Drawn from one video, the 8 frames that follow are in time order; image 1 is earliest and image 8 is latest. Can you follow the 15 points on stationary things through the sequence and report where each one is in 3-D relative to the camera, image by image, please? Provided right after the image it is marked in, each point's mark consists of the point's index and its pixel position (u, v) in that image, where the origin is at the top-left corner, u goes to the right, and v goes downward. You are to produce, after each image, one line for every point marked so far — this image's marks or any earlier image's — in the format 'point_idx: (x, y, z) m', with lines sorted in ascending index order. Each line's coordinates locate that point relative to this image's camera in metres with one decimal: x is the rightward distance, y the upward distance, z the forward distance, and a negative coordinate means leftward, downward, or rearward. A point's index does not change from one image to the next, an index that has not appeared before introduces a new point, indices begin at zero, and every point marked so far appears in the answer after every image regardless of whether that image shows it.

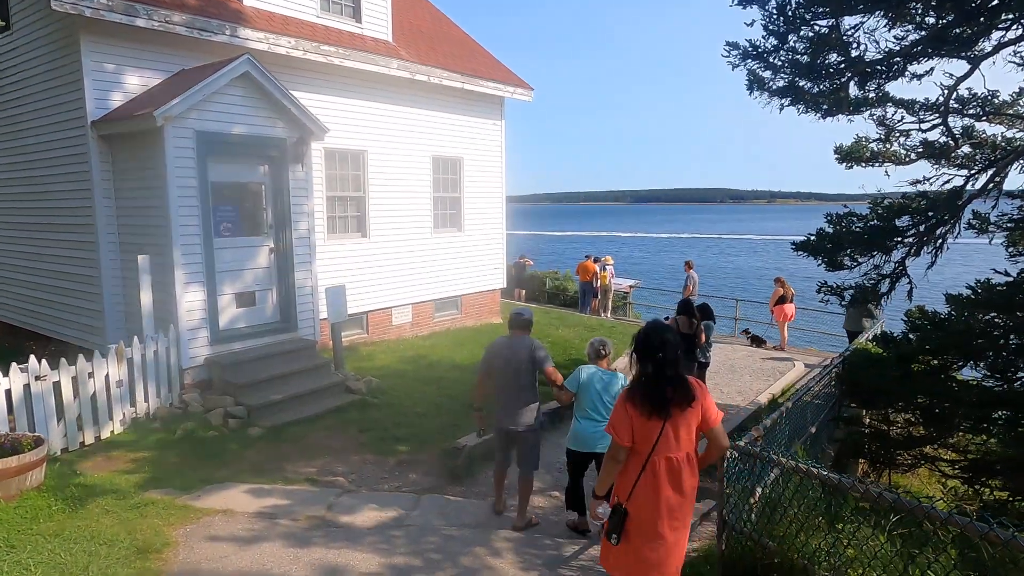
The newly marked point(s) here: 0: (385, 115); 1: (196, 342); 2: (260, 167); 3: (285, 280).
0: (-2.2, +2.9, +11.3) m
1: (-3.7, -0.6, +7.7) m
2: (-3.2, +1.5, +8.3) m
3: (-2.9, +0.1, +8.6) m
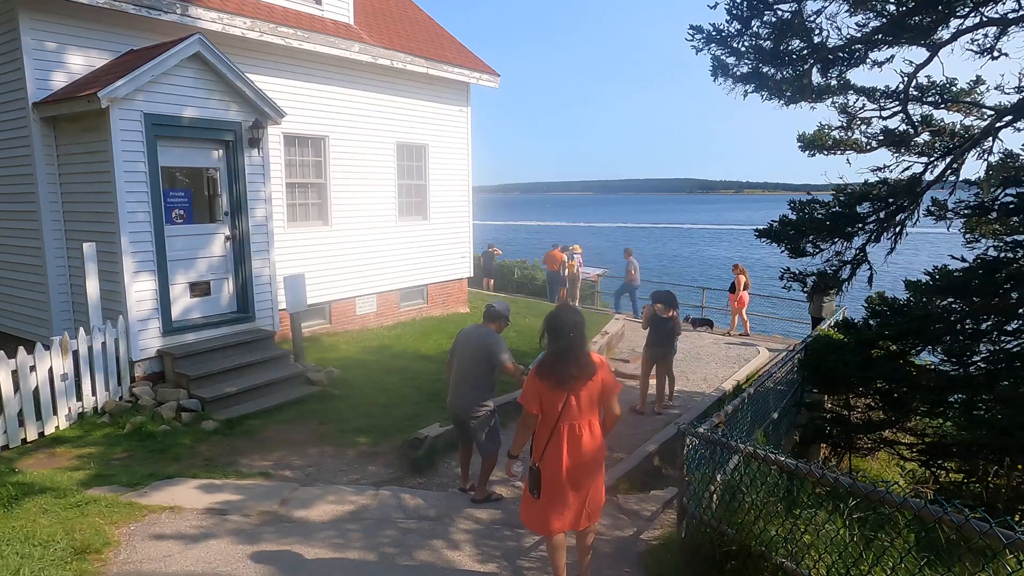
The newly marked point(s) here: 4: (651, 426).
0: (-2.7, +3.1, +11.0) m
1: (-4.1, -0.5, +7.4) m
2: (-3.6, +1.6, +8.0) m
3: (-3.4, +0.3, +8.4) m
4: (+1.7, -1.6, +7.9) m
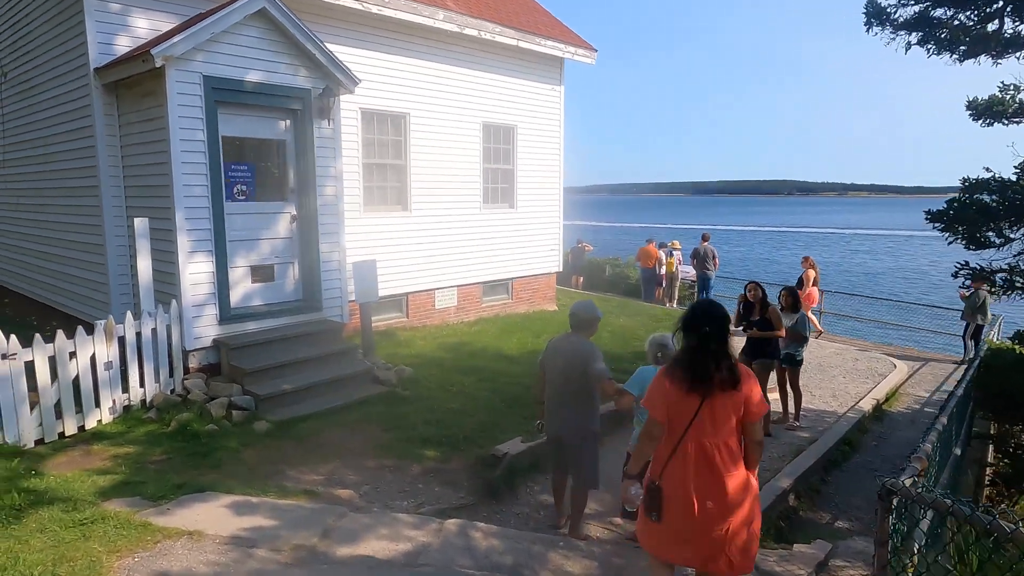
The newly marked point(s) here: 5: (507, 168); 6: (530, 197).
0: (-1.3, +3.3, +10.1) m
1: (-3.1, -0.3, +6.7) m
2: (-2.5, +1.8, +7.3) m
3: (-2.3, +0.4, +7.6) m
4: (+2.6, -1.6, +6.5) m
5: (-0.1, +2.1, +11.6) m
6: (+0.3, +1.7, +12.1) m
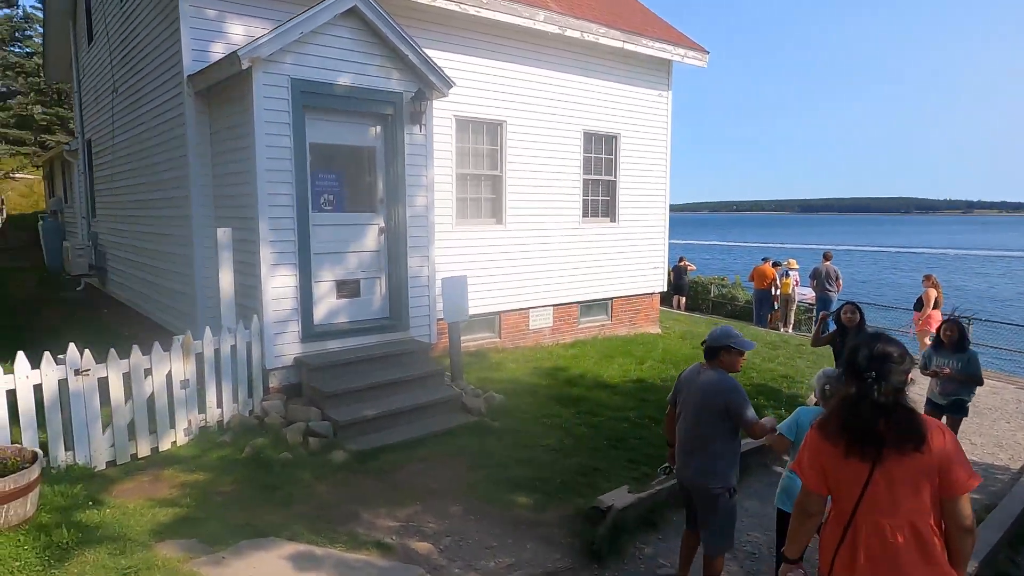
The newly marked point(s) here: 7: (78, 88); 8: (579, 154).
0: (+0.2, +3.0, +9.5) m
1: (-2.2, -0.5, +6.3) m
2: (-1.5, +1.6, +6.8) m
3: (-1.2, +0.2, +7.1) m
4: (+3.5, -1.8, +5.3) m
5: (+1.6, +1.8, +10.8) m
6: (+2.0, +1.3, +11.2) m
7: (-8.2, +3.8, +12.5) m
8: (+1.0, +2.1, +10.3) m
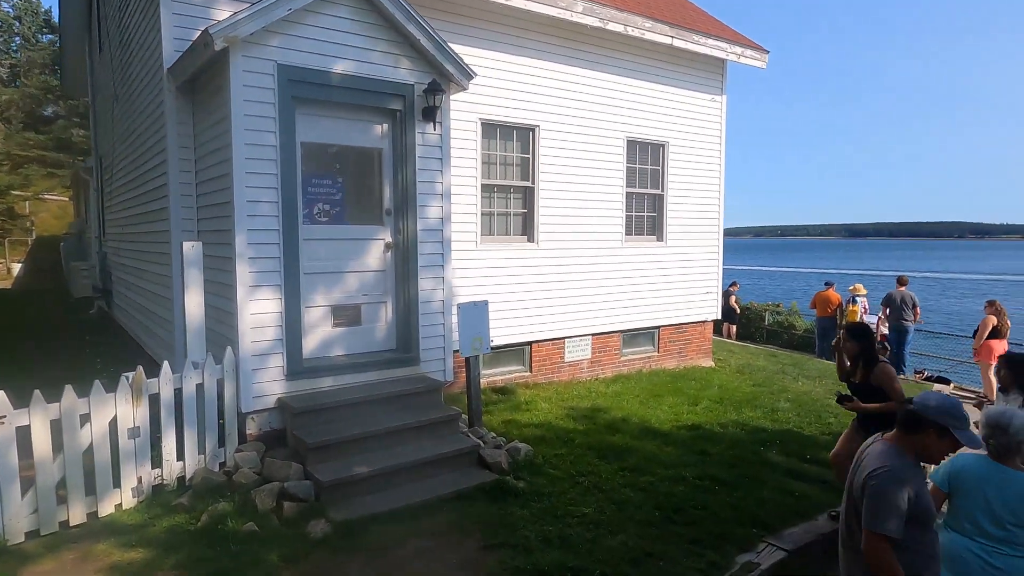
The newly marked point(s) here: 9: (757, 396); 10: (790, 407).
0: (+0.7, +2.7, +8.4) m
1: (-1.9, -0.7, +5.2) m
2: (-1.2, +1.4, +5.8) m
3: (-1.0, 0.0, +6.0) m
4: (+3.6, -2.0, +3.8) m
5: (+2.1, +1.4, +9.6) m
6: (+2.6, +0.9, +9.9) m
7: (-7.6, +3.4, +12.0) m
8: (+1.5, +1.7, +9.1) m
9: (+3.2, -1.4, +8.6) m
10: (+3.4, -1.5, +8.2) m
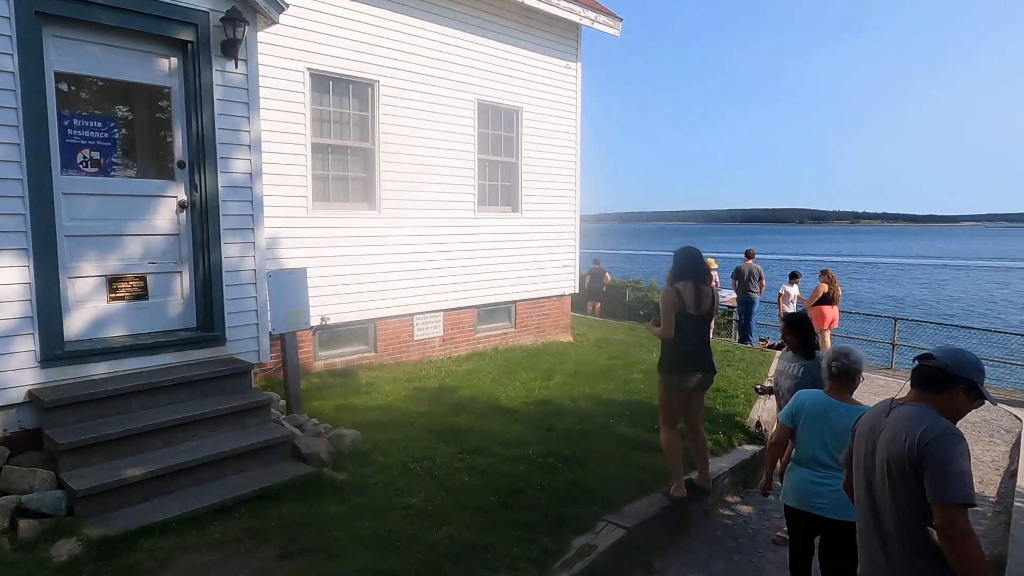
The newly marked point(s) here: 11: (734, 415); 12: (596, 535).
0: (-1.2, +3.0, +7.7) m
1: (-3.2, -0.4, +4.2) m
2: (-2.5, +1.7, +4.8) m
3: (-2.3, +0.2, +5.1) m
4: (+2.6, -1.7, +3.8) m
5: (0.0, +1.8, +9.2) m
6: (+0.4, +1.3, +9.6) m
7: (-10.0, +3.6, +9.7) m
8: (-0.5, +2.1, +8.6) m
9: (+1.3, -1.0, +8.4) m
10: (+1.6, -1.1, +8.1) m
11: (+2.2, -1.3, +6.7) m
12: (+0.5, -1.5, +3.9) m
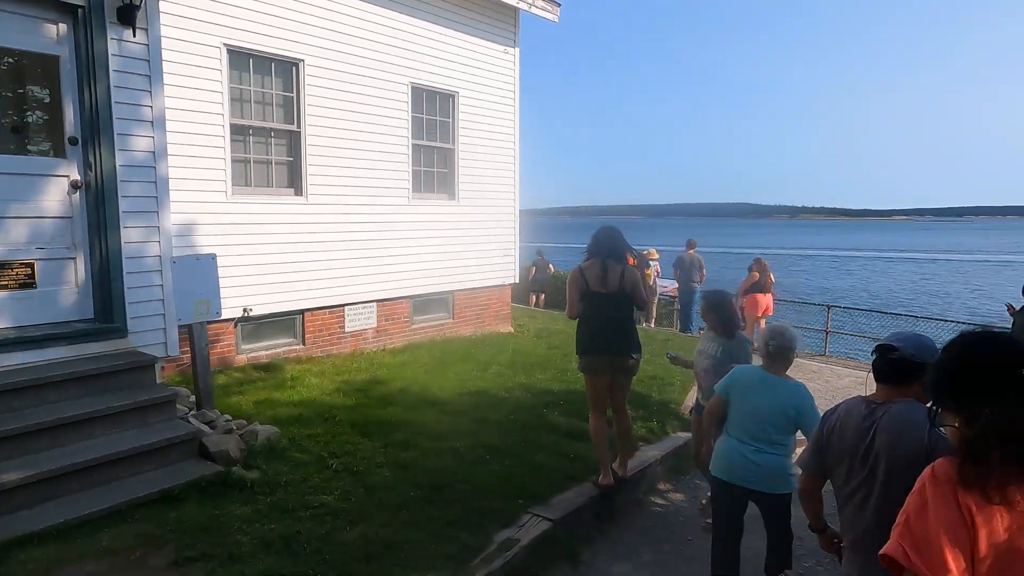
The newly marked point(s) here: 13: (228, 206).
0: (-2.0, +3.1, +7.4) m
1: (-3.6, -0.4, +3.7) m
2: (-3.1, +1.7, +4.4) m
3: (-2.9, +0.3, +4.7) m
4: (+2.1, -1.6, +3.8) m
5: (-0.9, +1.9, +8.9) m
6: (-0.5, +1.4, +9.4) m
7: (-10.8, +3.7, +8.7) m
8: (-1.3, +2.2, +8.3) m
9: (+0.5, -0.9, +8.3) m
10: (+0.8, -1.0, +8.0) m
11: (+1.6, -1.1, +6.6) m
12: (0.0, -1.4, +3.8) m
13: (-2.8, +0.8, +6.6) m
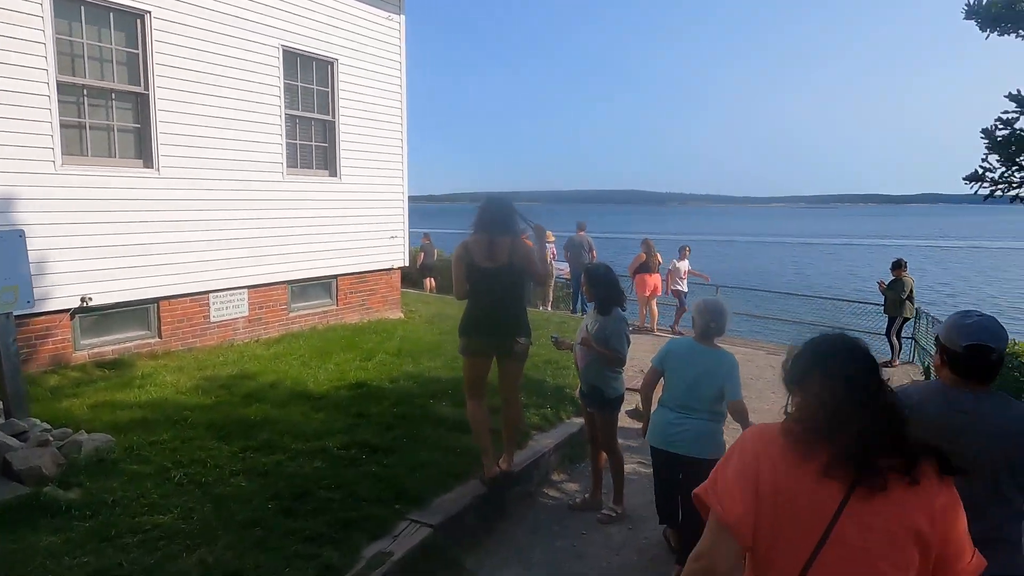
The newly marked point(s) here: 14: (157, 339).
0: (-3.2, +3.2, +6.5) m
1: (-4.2, -0.3, +2.7) m
2: (-3.8, +1.8, +3.4) m
3: (-3.6, +0.4, +3.7) m
4: (+1.5, -1.5, +3.7) m
5: (-2.3, +2.1, +8.2) m
6: (-2.0, +1.6, +8.7) m
7: (-12.1, +3.7, +6.4) m
8: (-2.6, +2.4, +7.5) m
9: (-0.8, -0.7, +7.8) m
10: (-0.4, -0.8, +7.6) m
11: (+0.5, -1.0, +6.3) m
12: (-0.6, -1.2, +3.3) m
13: (-3.9, +0.9, +5.7) m
14: (-3.5, -0.5, +6.6) m
